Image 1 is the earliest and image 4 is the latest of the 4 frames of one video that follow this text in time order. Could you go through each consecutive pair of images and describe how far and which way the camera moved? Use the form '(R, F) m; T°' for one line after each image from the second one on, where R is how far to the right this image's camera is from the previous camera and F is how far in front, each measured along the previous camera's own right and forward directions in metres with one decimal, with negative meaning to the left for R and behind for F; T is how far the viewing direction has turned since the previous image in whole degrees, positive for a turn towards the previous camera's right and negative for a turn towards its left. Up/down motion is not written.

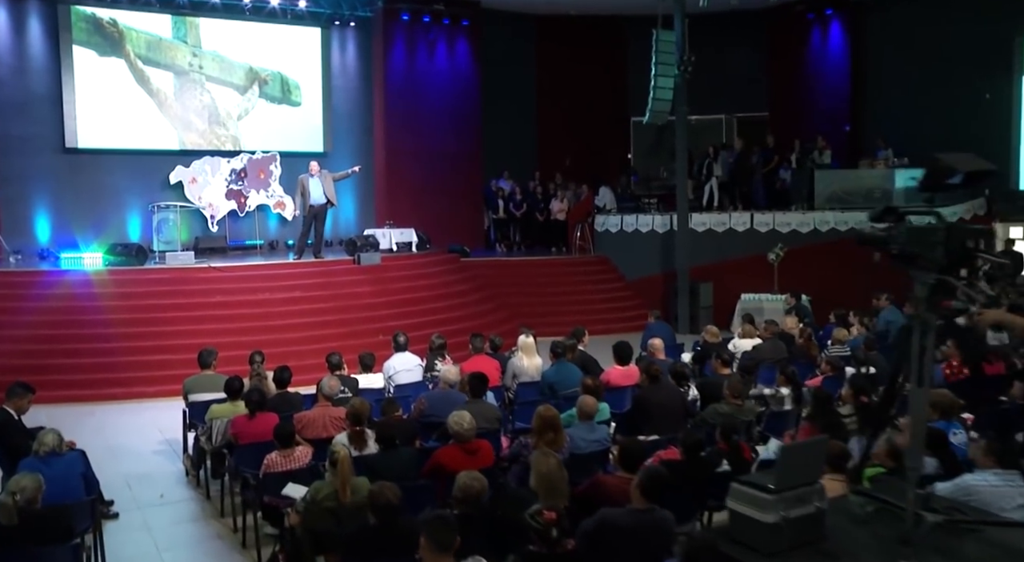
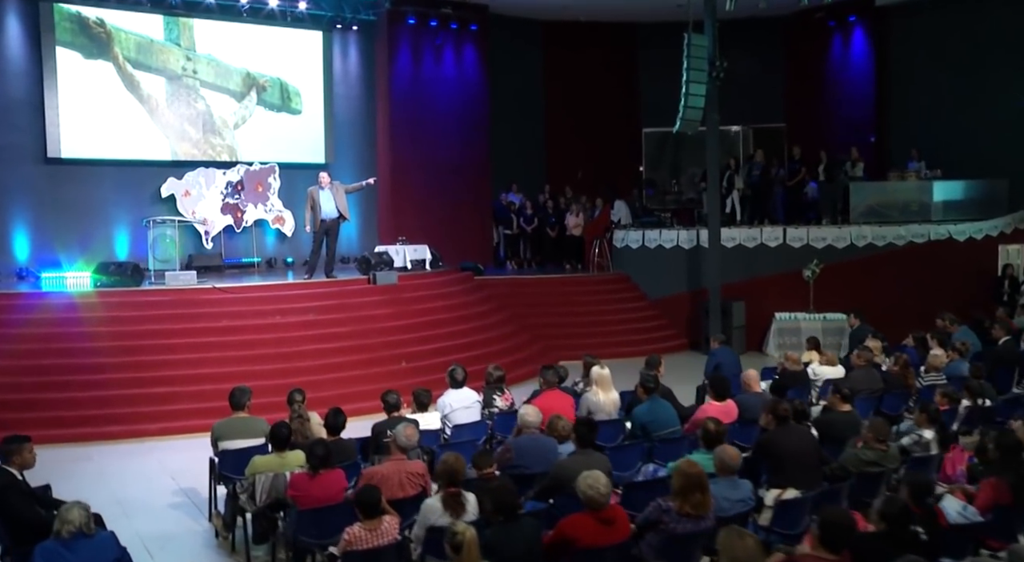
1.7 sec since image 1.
(-0.9, +1.0) m; +2°
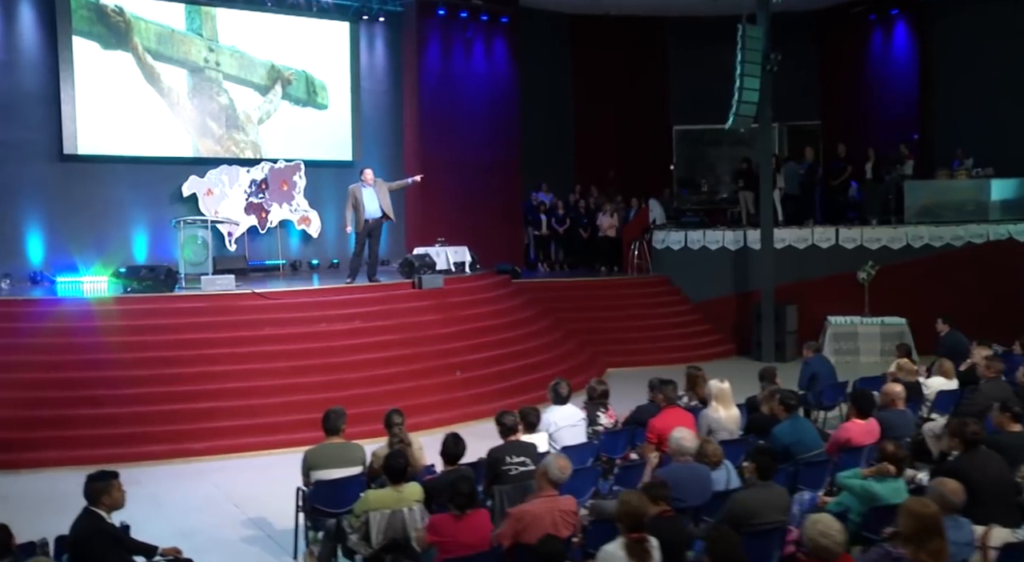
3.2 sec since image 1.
(-1.0, +0.7) m; +1°
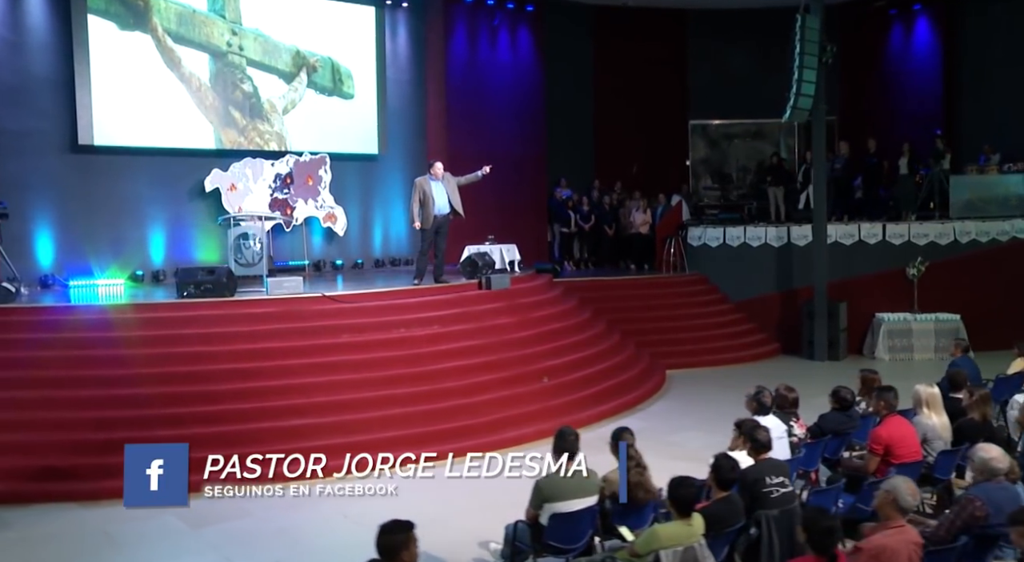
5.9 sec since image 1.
(-1.8, +0.8) m; +5°
